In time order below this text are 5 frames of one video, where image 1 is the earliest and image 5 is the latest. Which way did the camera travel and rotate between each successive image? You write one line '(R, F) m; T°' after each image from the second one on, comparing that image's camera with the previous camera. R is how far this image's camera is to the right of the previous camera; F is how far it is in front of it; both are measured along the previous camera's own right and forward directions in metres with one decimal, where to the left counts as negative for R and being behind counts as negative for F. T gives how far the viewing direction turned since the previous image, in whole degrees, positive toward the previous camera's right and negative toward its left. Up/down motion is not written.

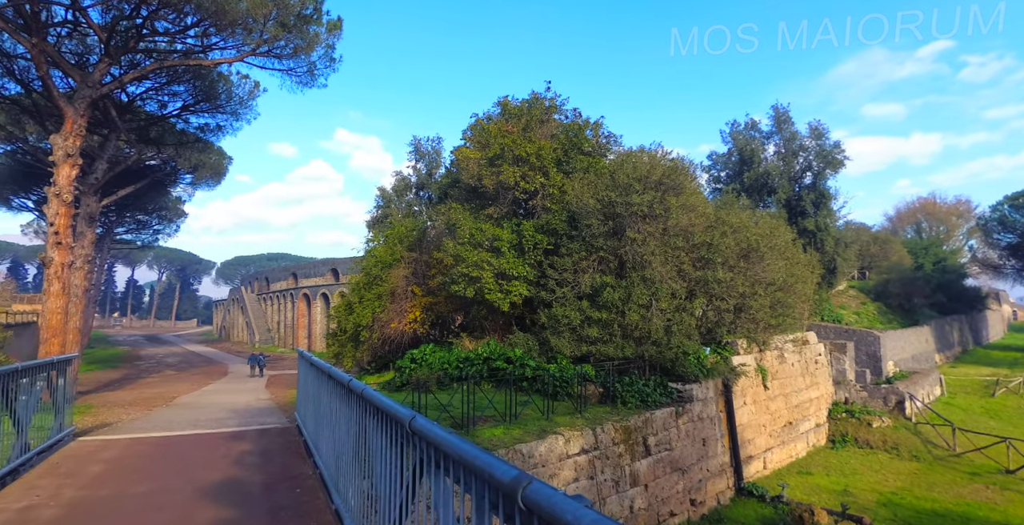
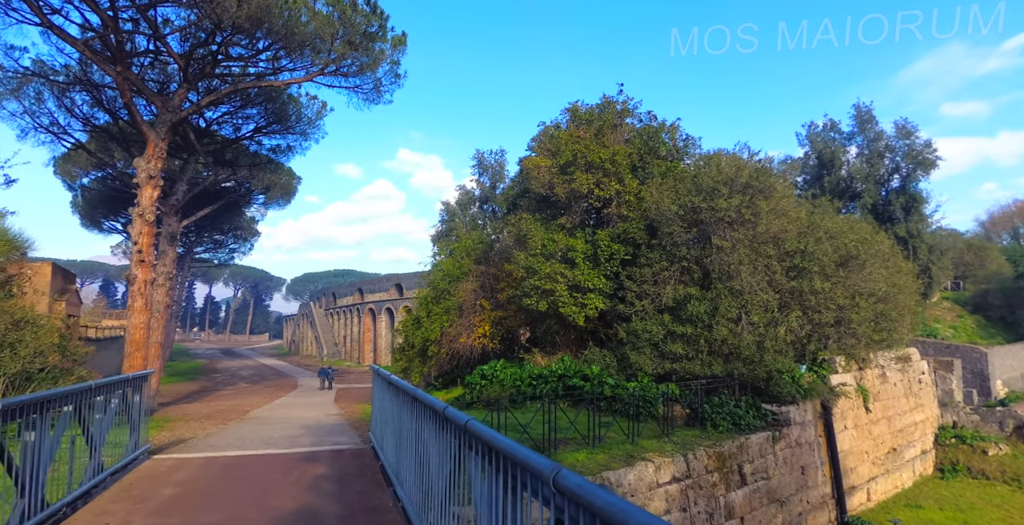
(-0.3, +0.5) m; -6°
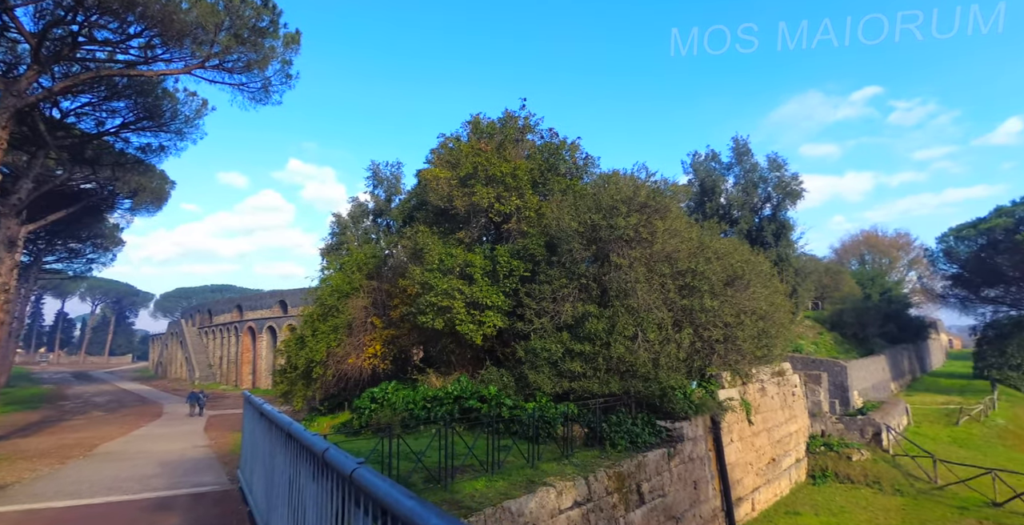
(0.0, +0.4) m; +10°
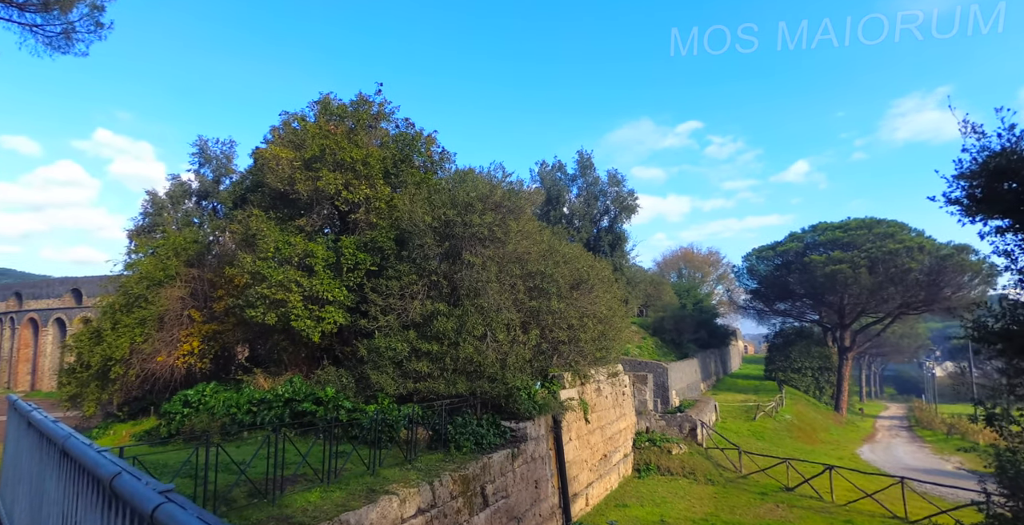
(-0.1, +0.4) m; +15°
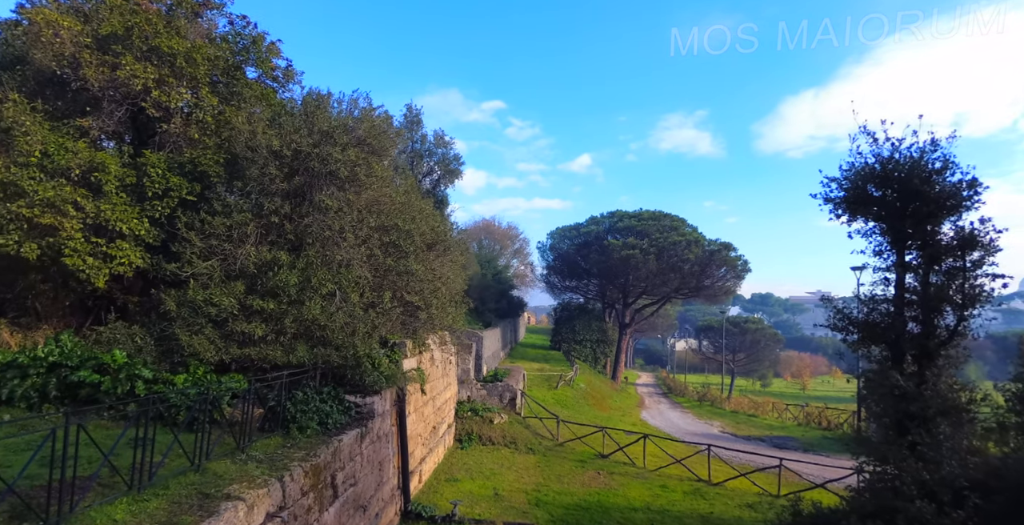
(-1.0, +1.2) m; +20°
